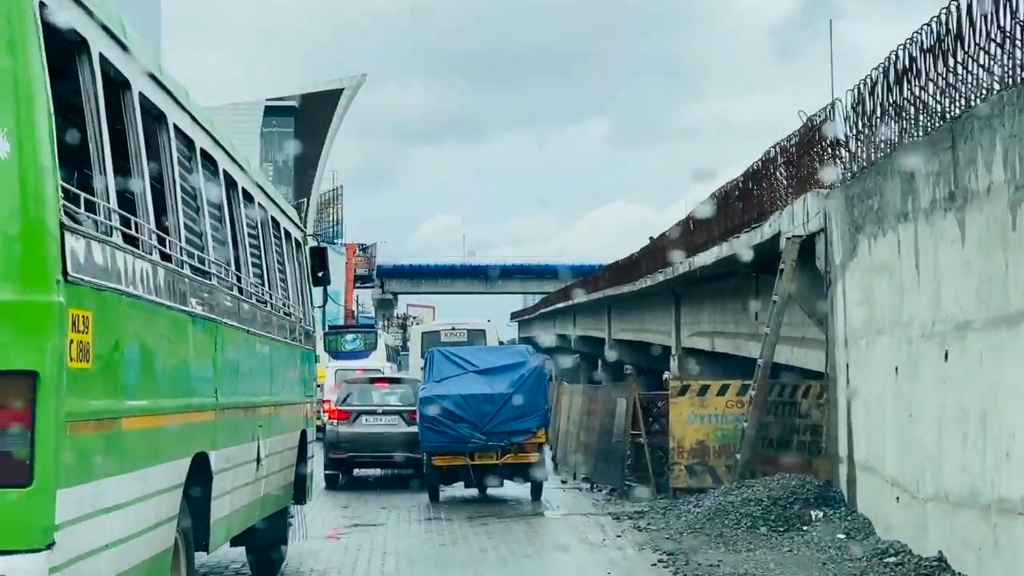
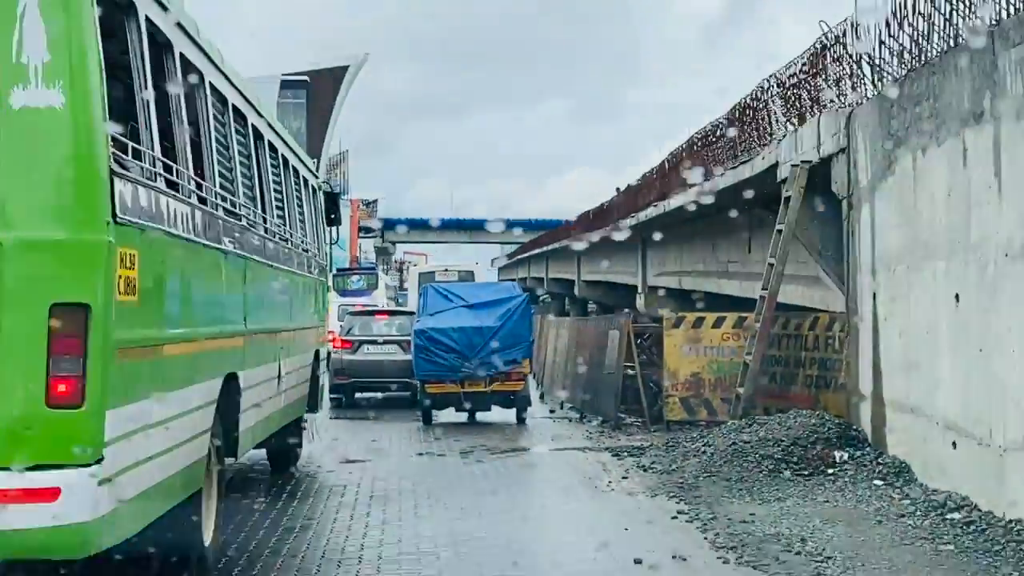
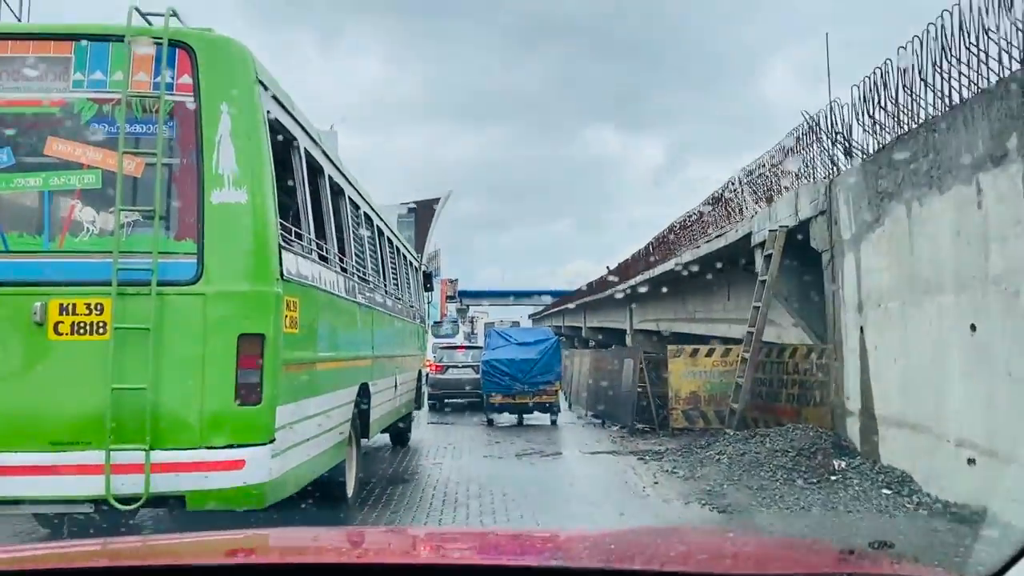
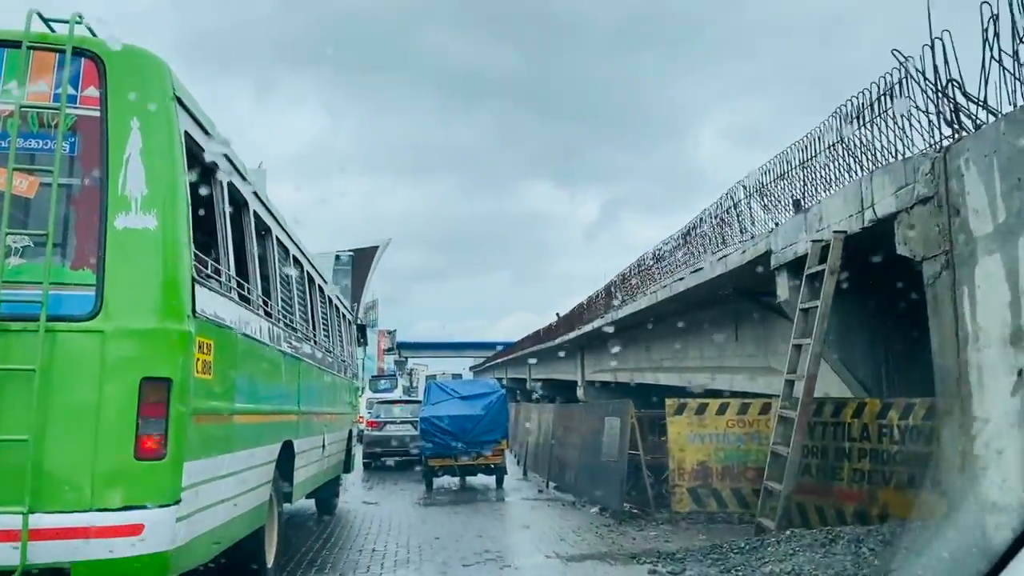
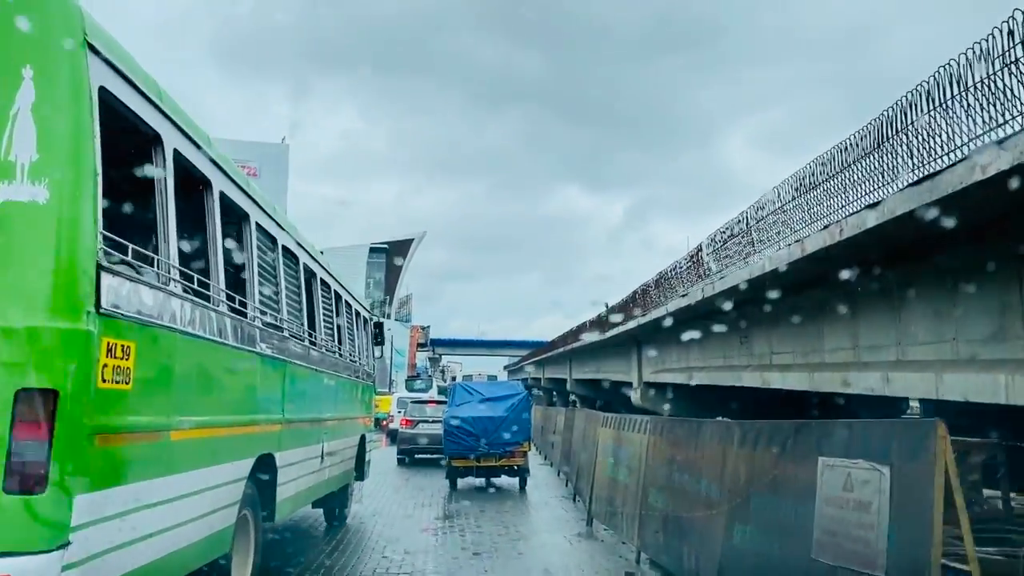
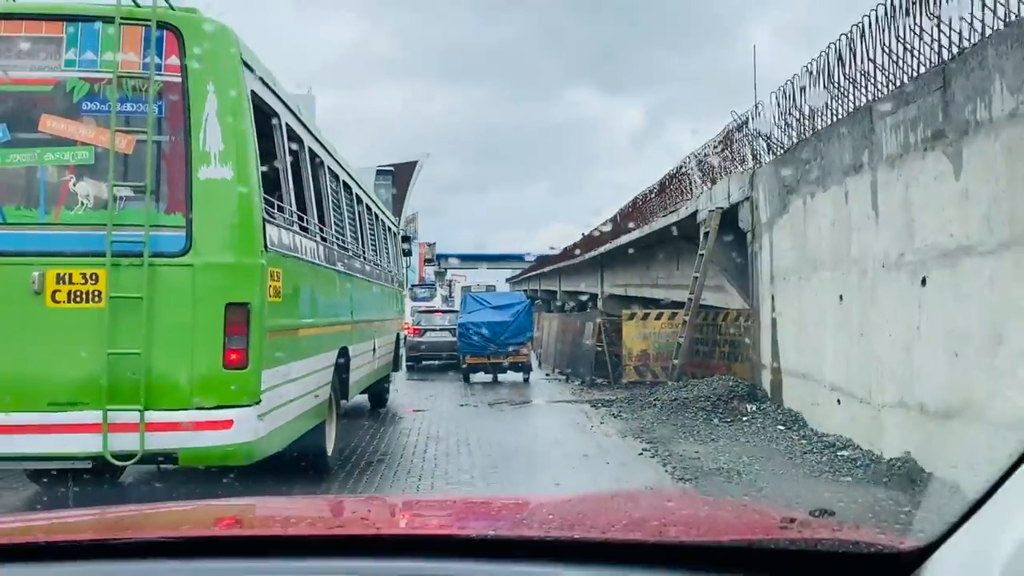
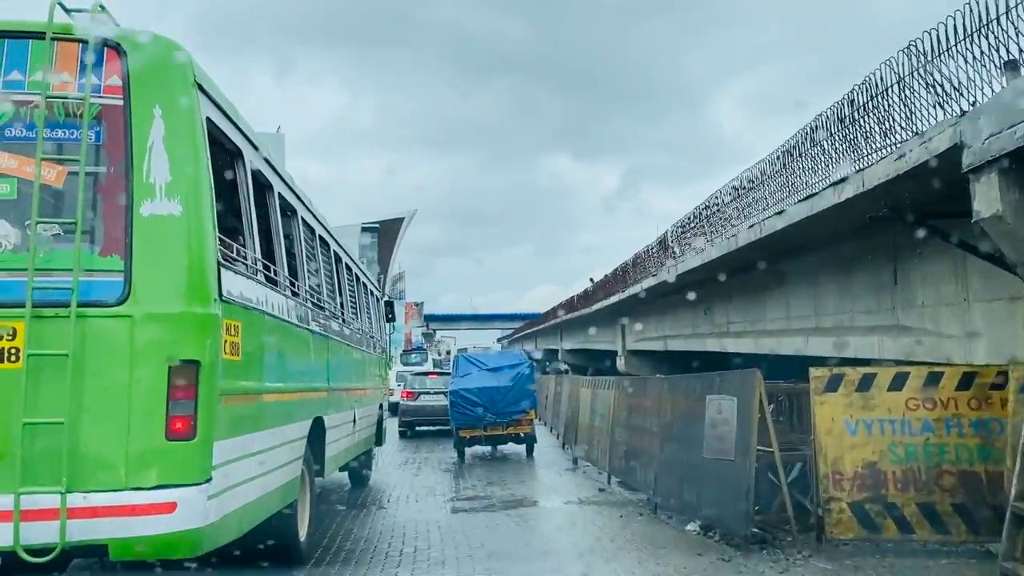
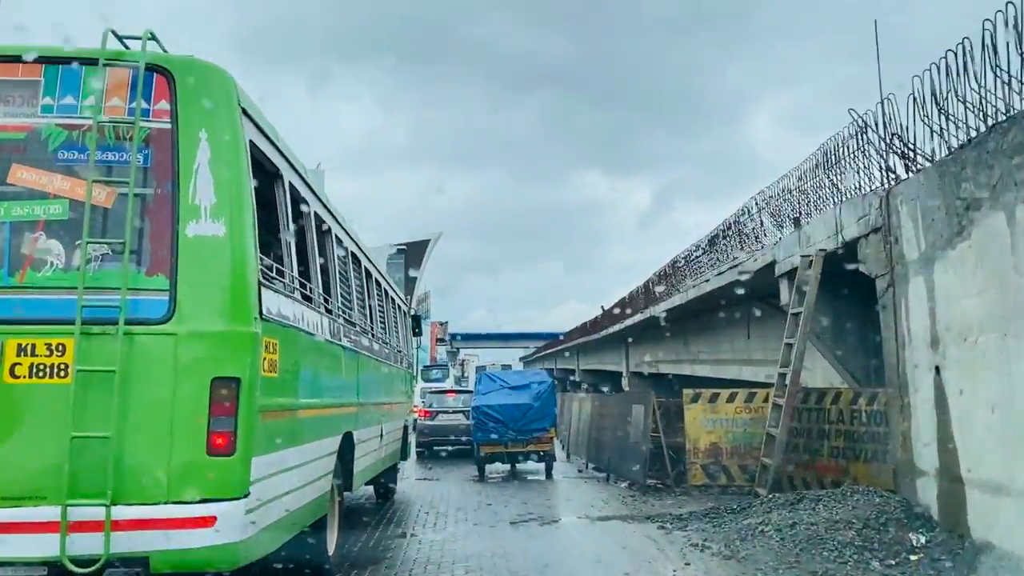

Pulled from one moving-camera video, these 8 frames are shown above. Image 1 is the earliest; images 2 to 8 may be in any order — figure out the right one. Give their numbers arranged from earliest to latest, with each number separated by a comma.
2, 6, 3, 8, 4, 7, 5
